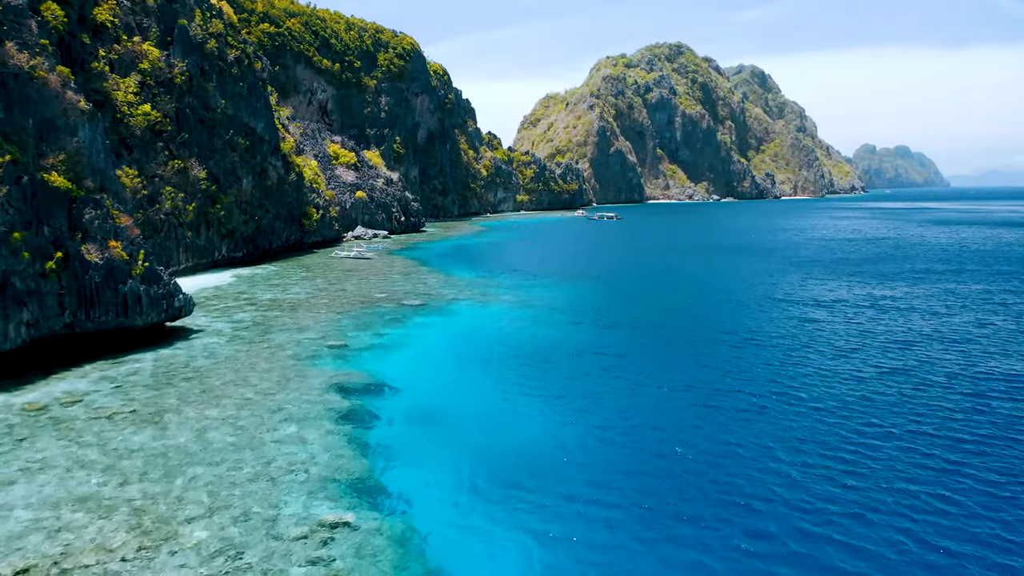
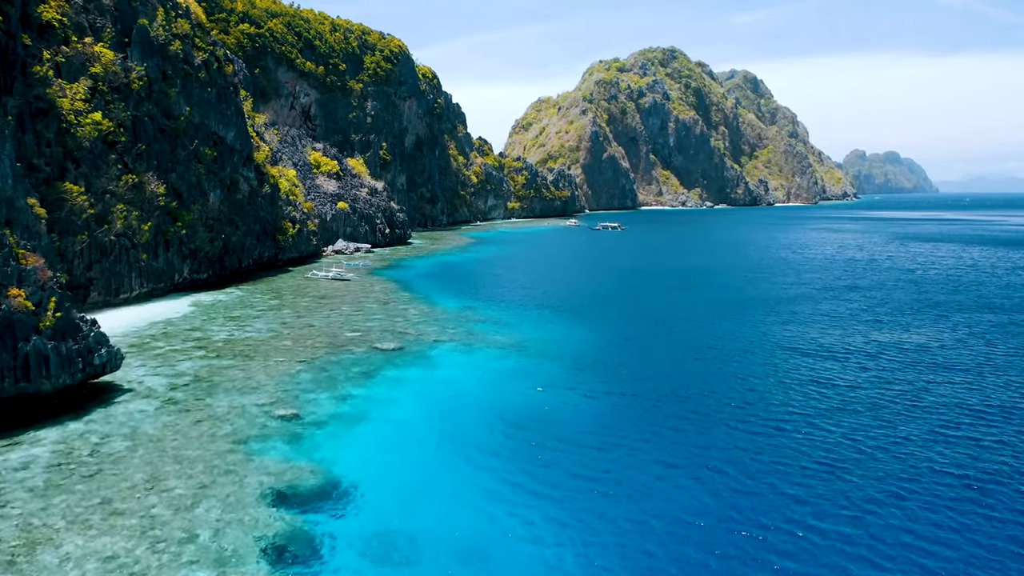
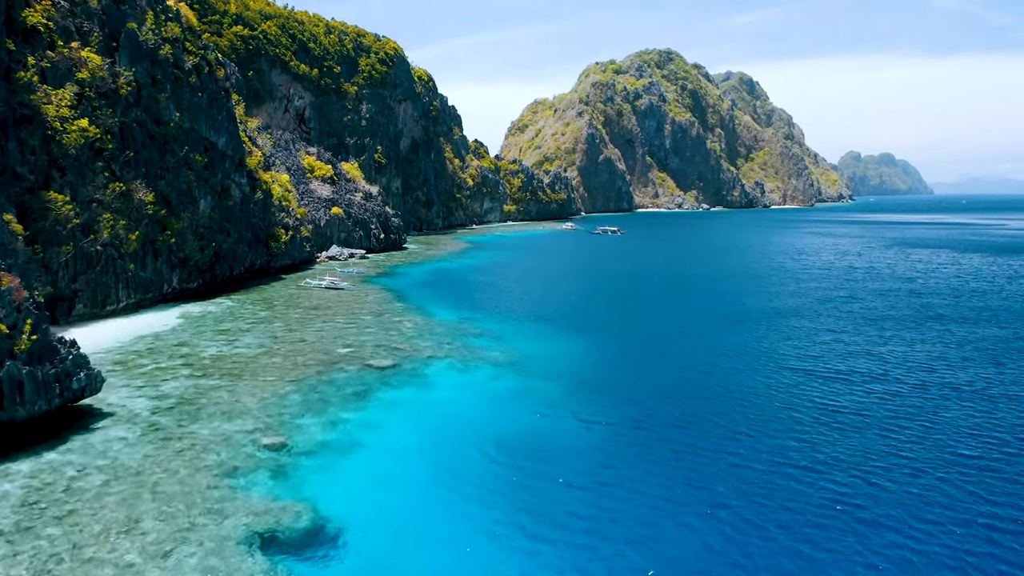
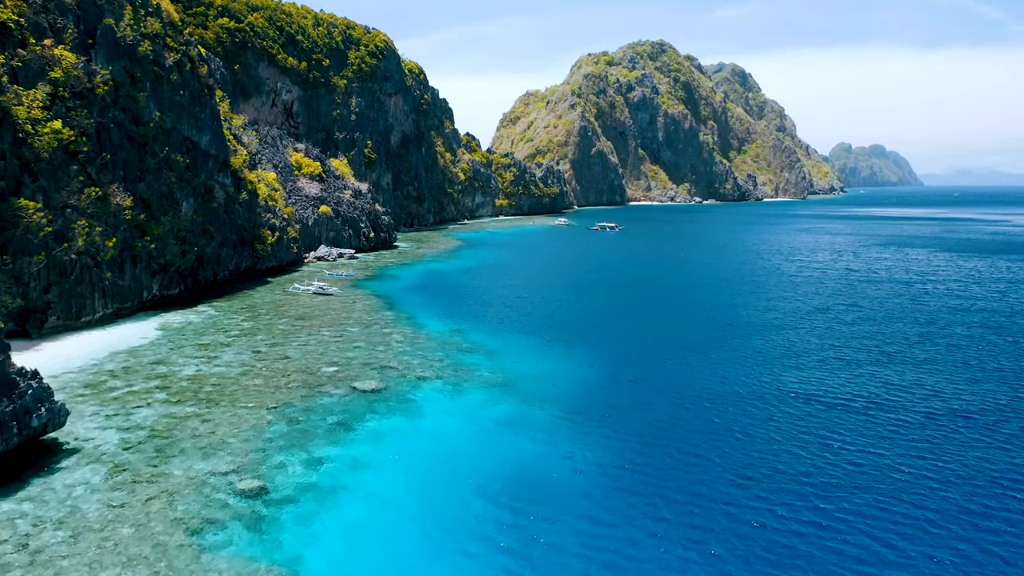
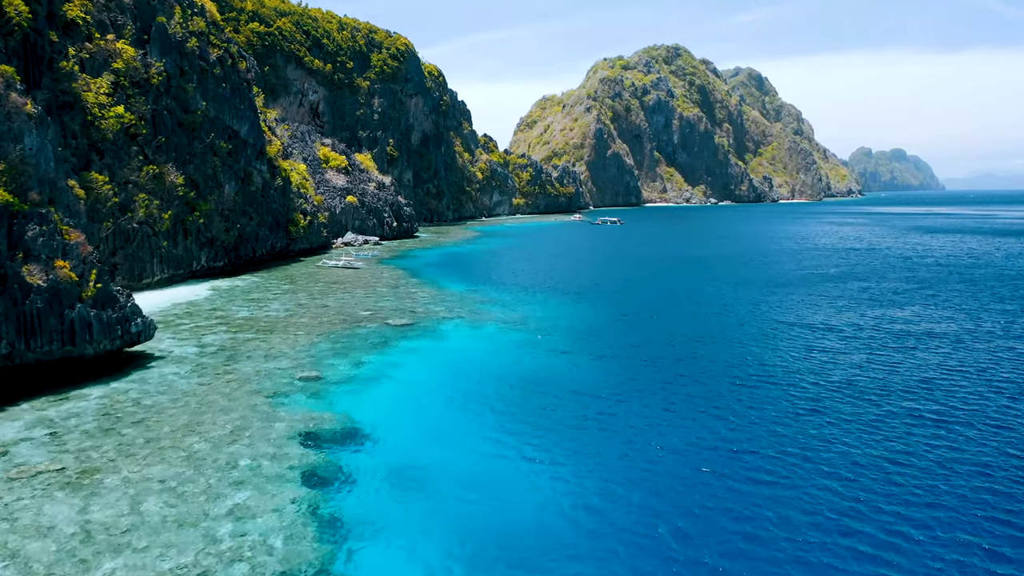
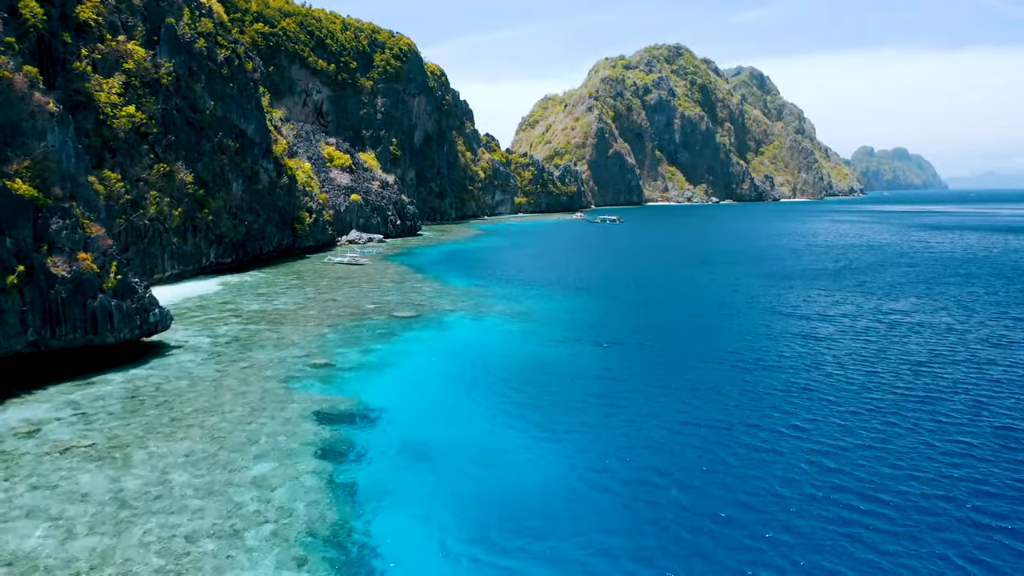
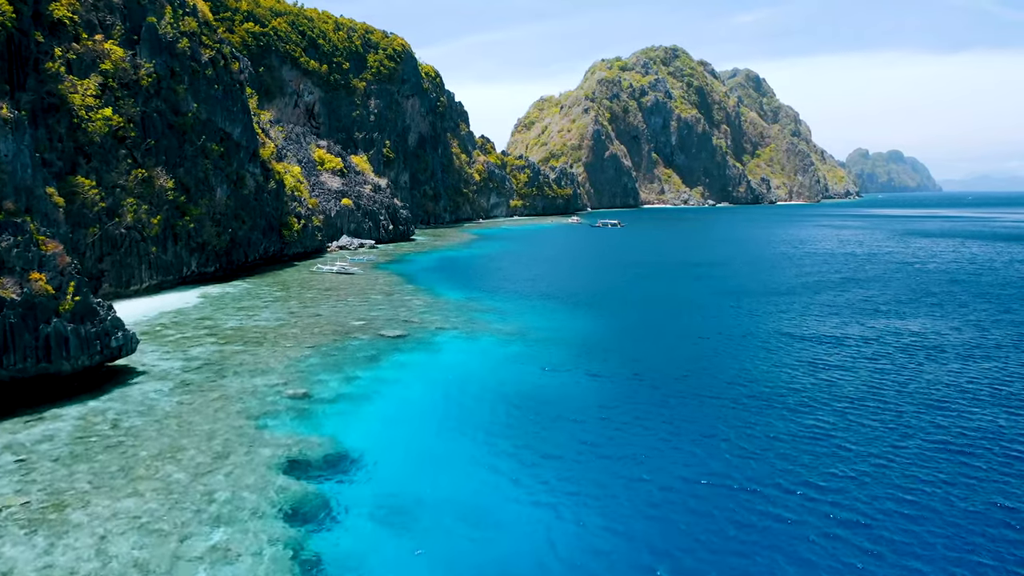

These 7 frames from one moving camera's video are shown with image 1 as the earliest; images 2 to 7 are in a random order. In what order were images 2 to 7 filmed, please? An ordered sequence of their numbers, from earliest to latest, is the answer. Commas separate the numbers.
6, 5, 7, 2, 3, 4
